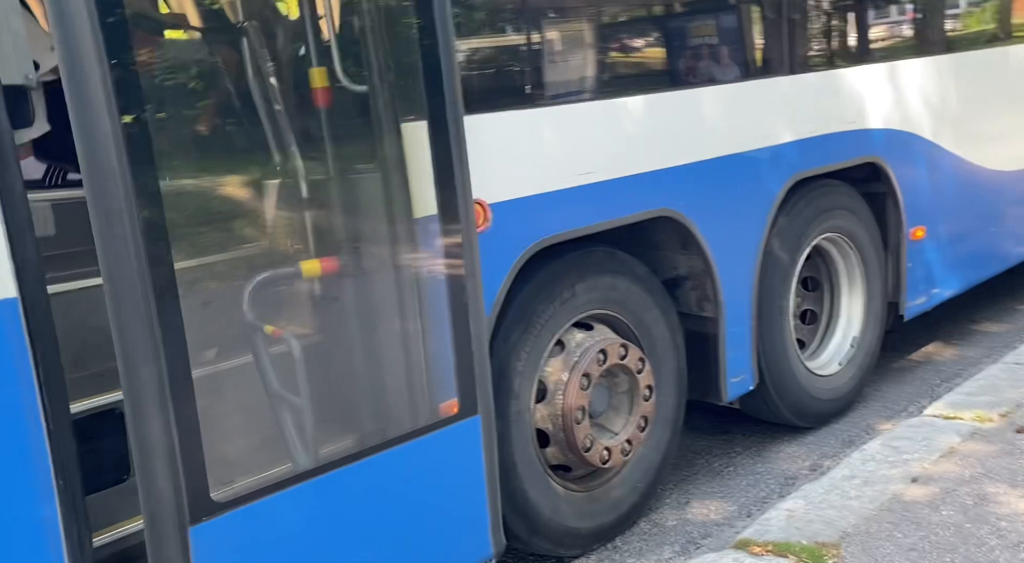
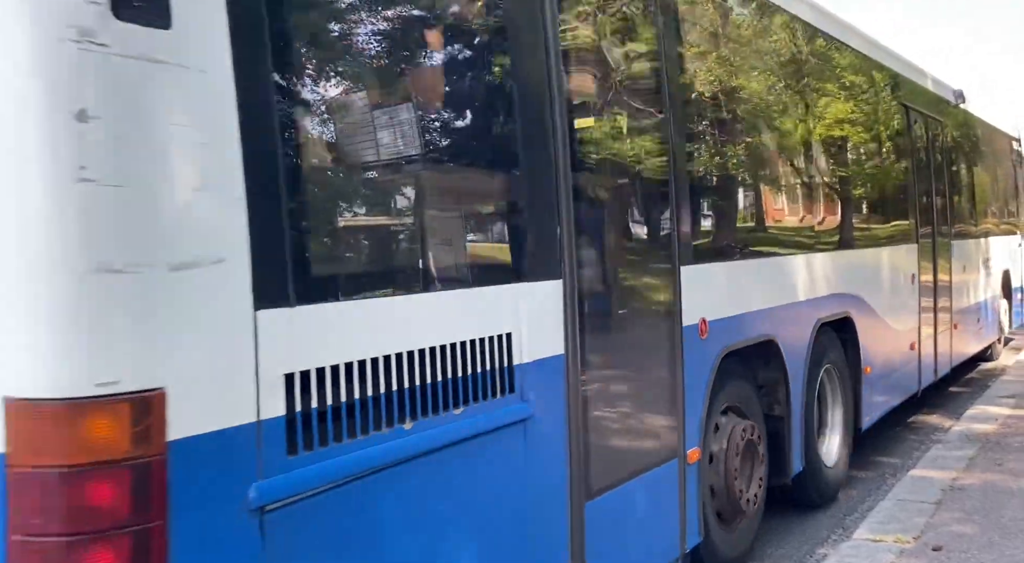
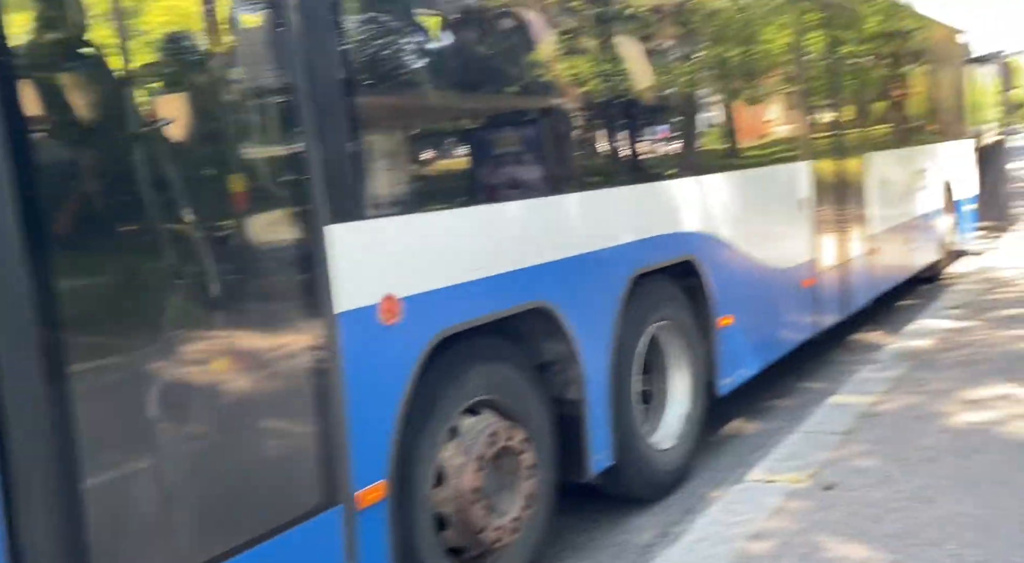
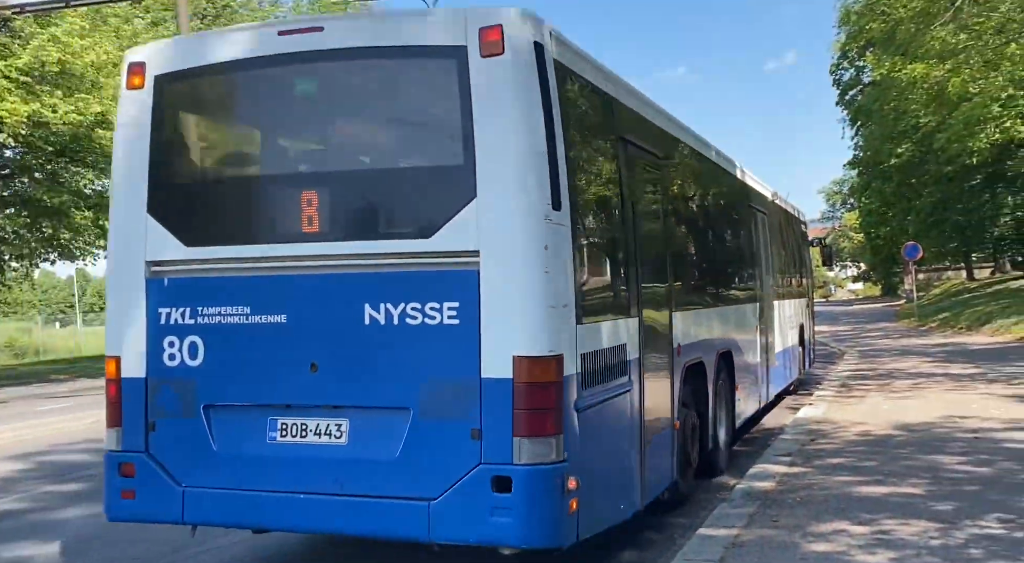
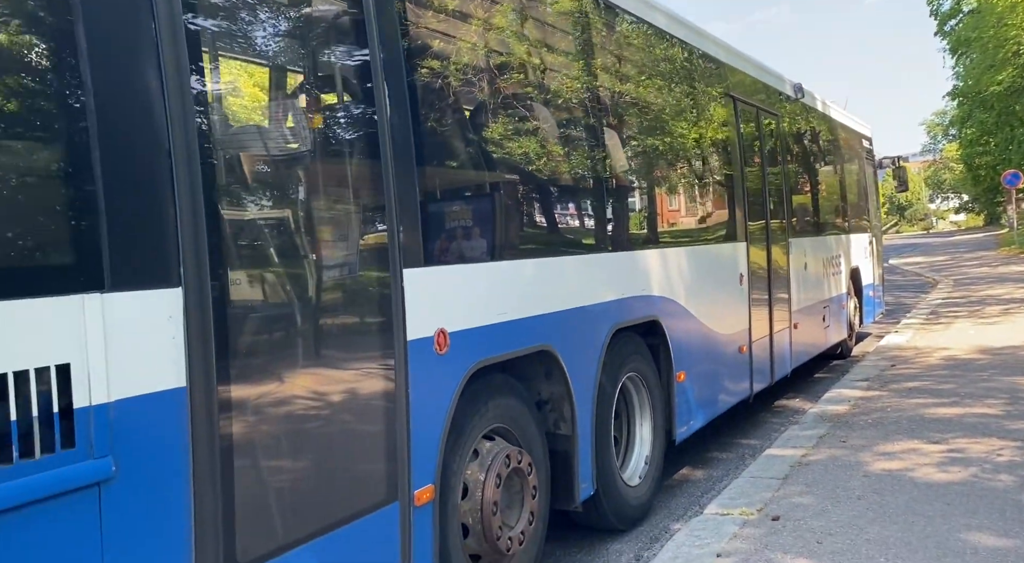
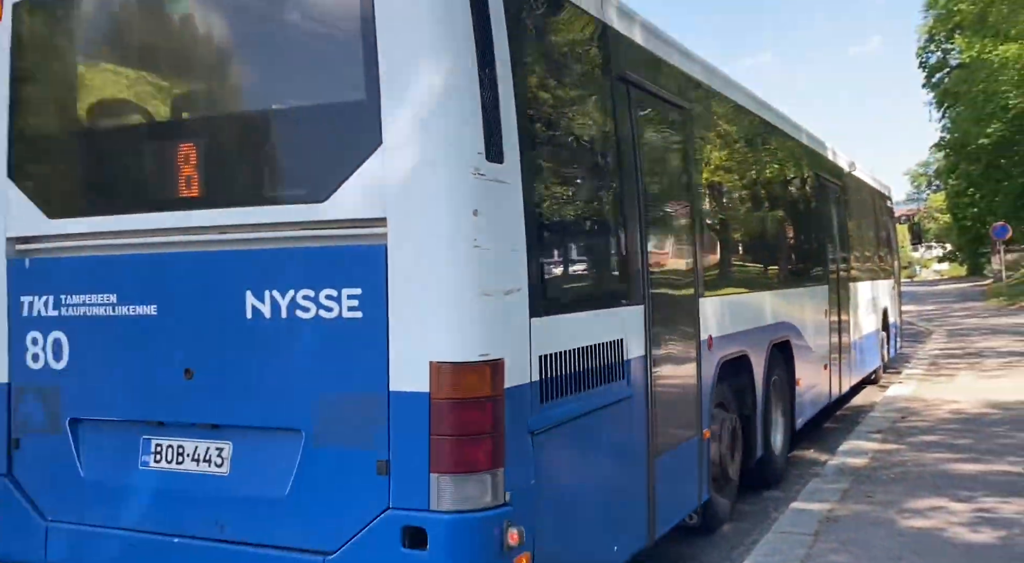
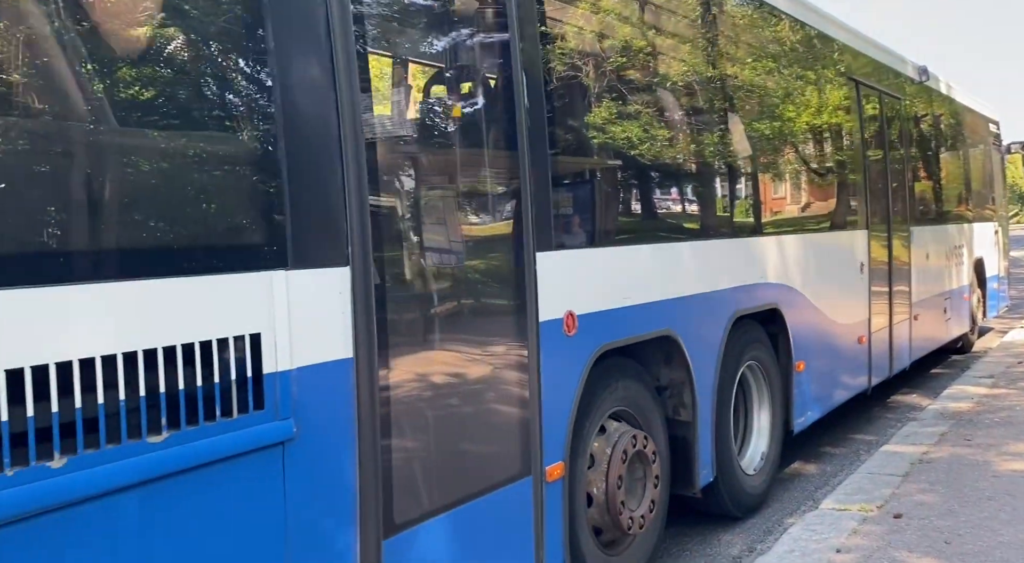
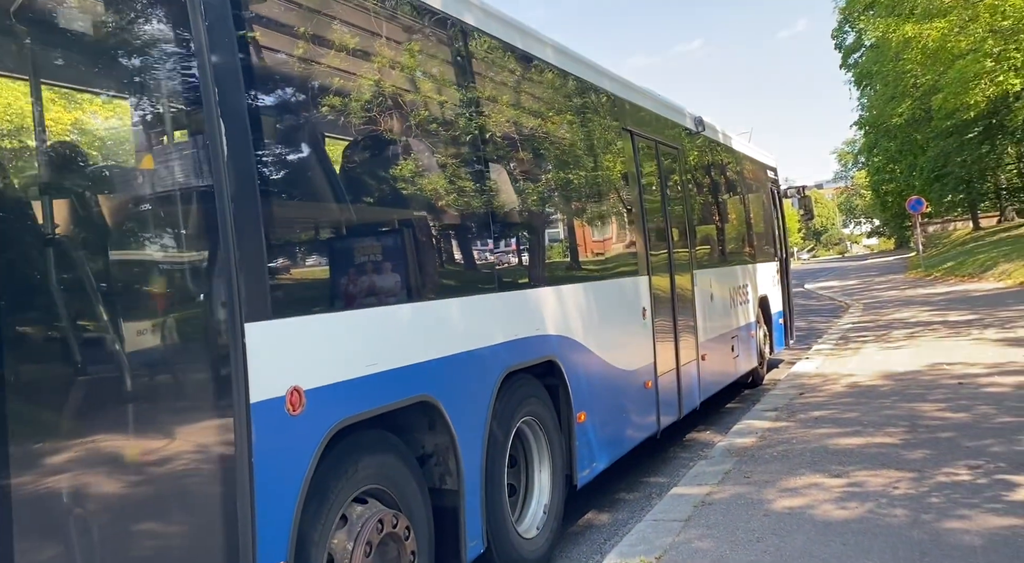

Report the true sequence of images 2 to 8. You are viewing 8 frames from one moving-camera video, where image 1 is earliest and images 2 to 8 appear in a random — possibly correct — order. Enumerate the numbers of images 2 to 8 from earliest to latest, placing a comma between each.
3, 8, 5, 7, 2, 6, 4
